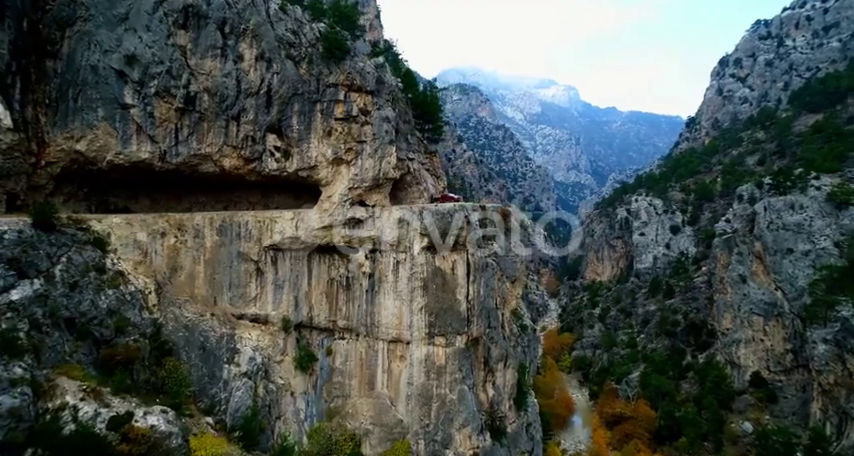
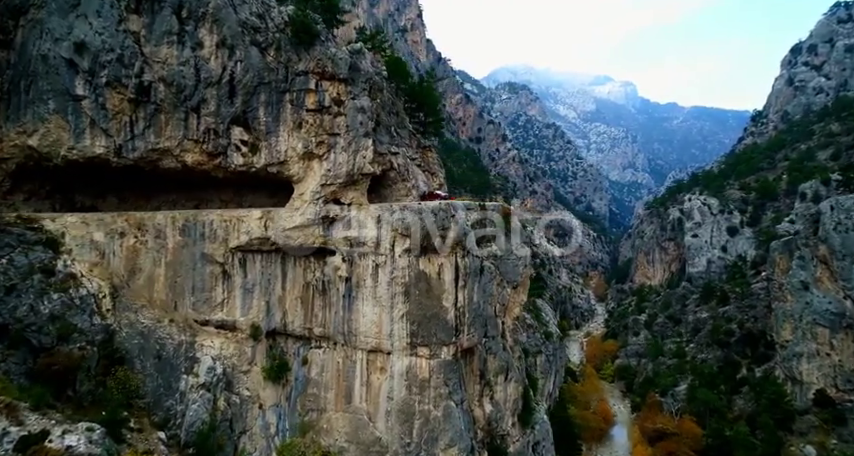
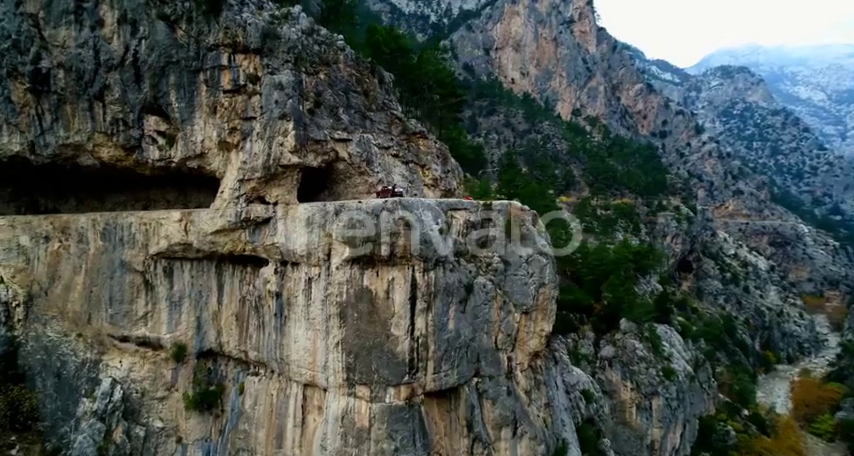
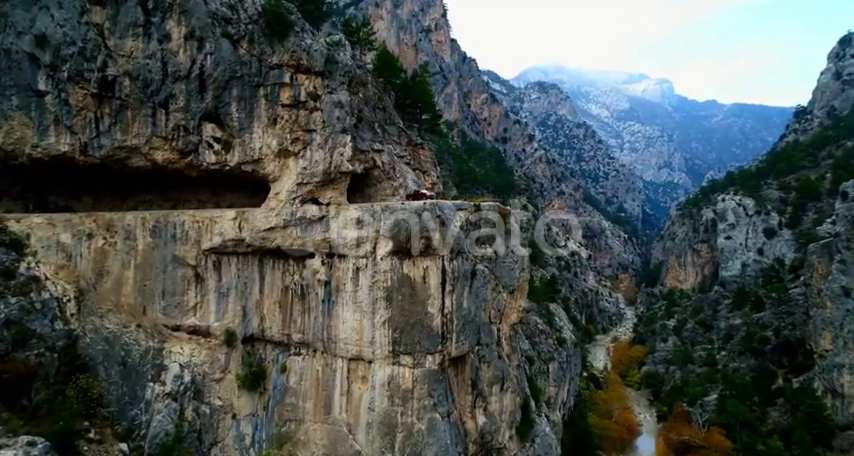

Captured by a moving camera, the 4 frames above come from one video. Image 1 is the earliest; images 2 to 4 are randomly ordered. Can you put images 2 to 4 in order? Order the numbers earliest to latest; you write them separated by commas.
2, 4, 3
